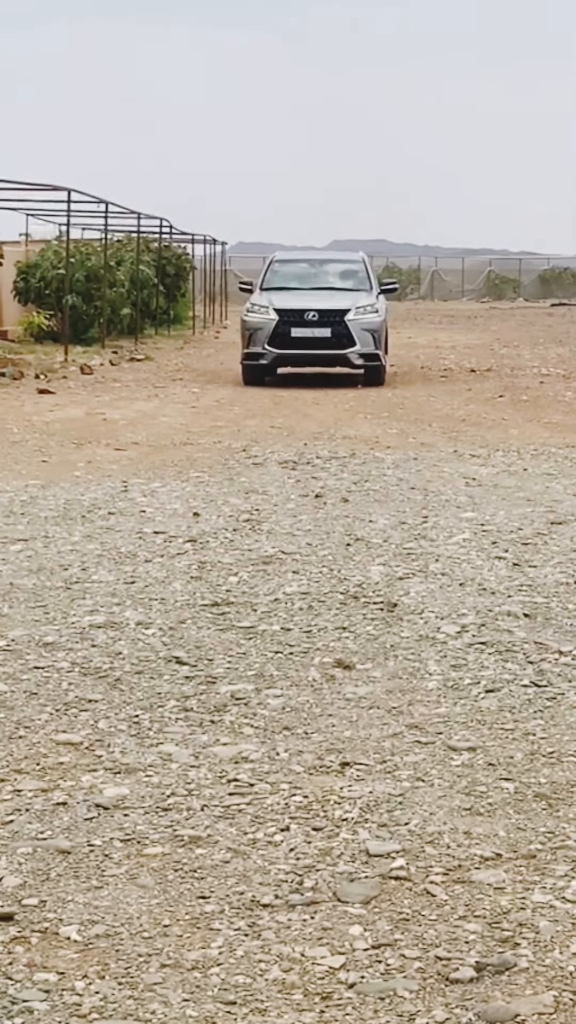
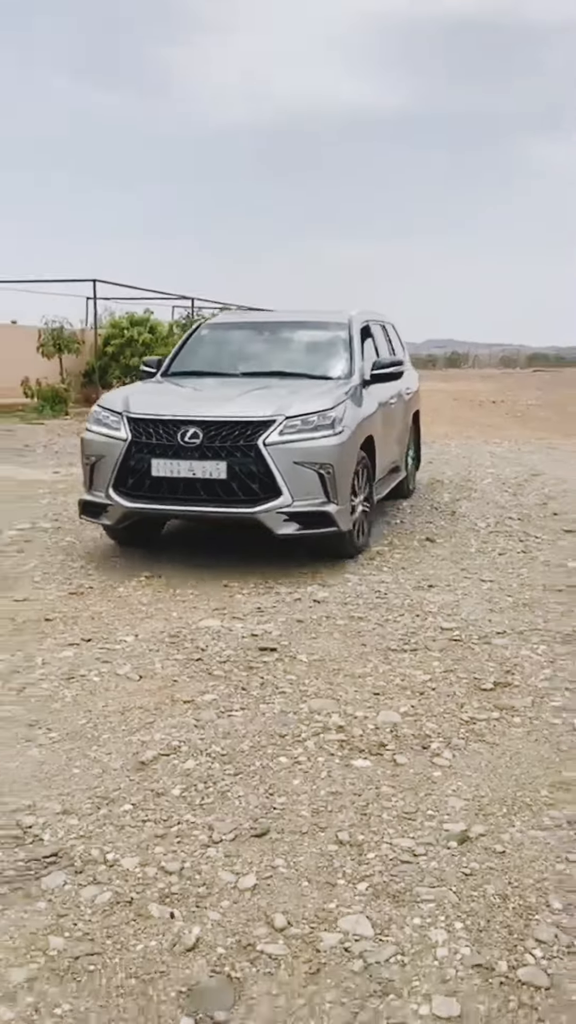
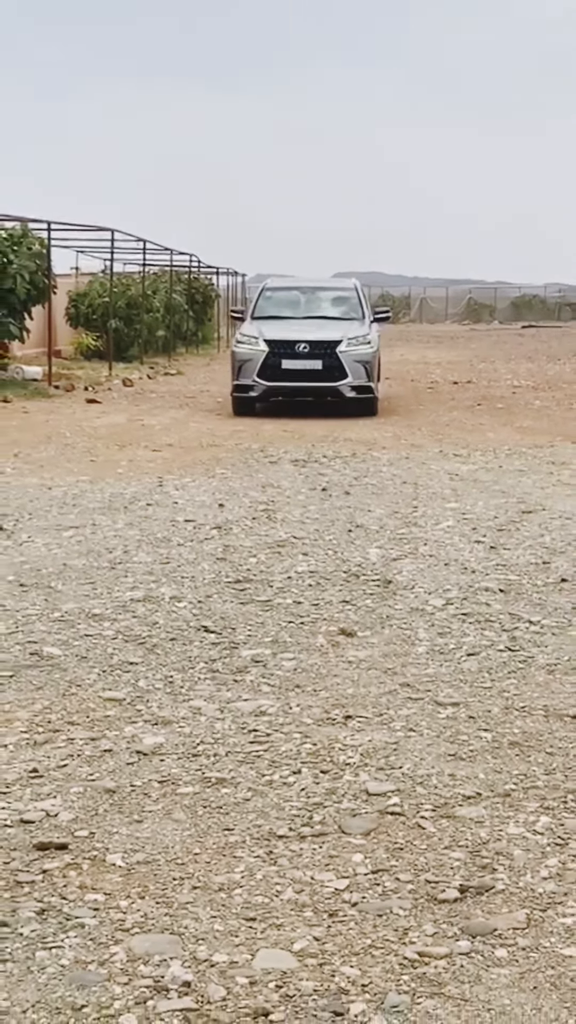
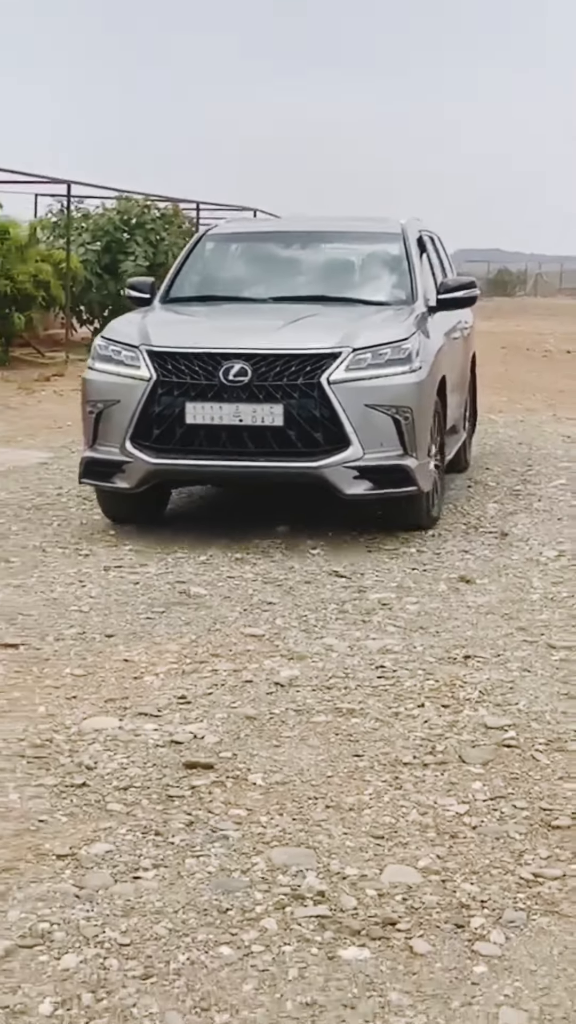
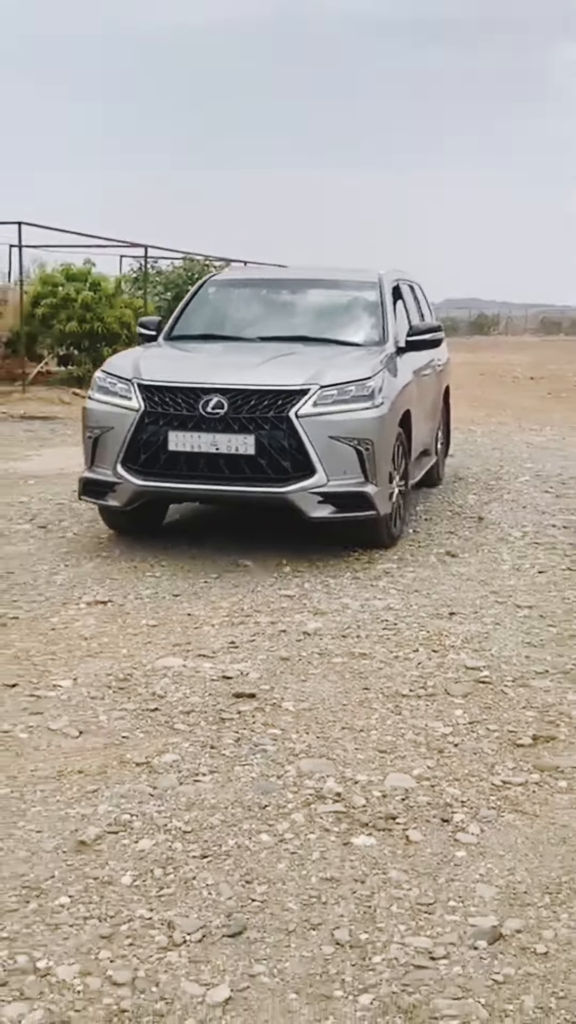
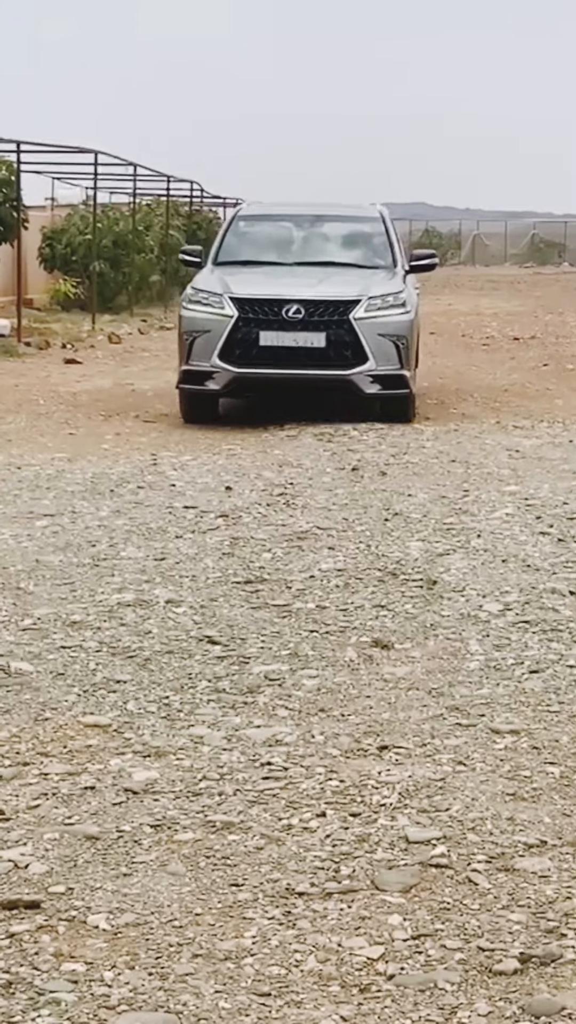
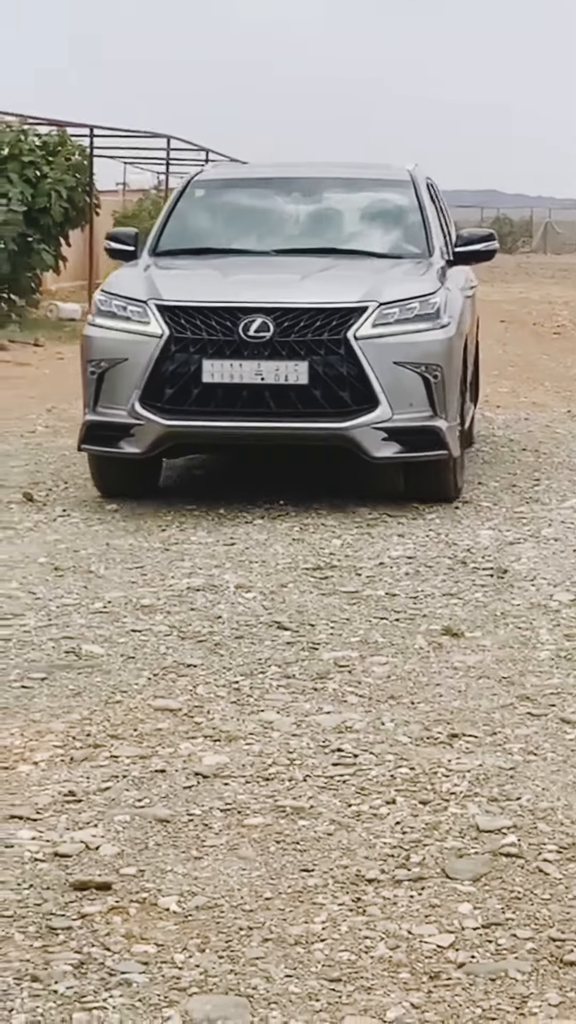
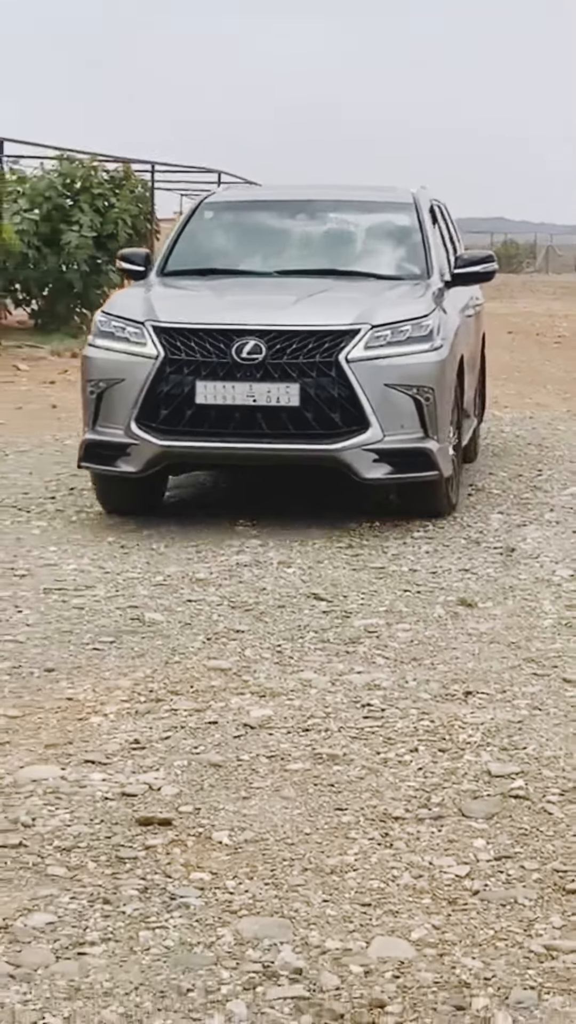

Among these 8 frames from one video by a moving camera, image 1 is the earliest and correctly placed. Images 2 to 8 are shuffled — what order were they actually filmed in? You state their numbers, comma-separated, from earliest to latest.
3, 6, 7, 8, 4, 5, 2
